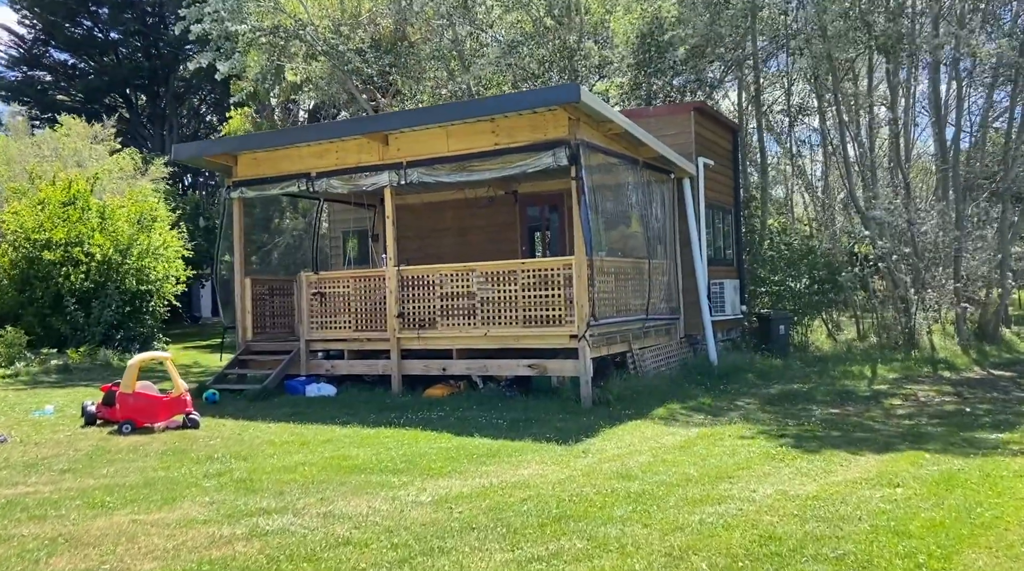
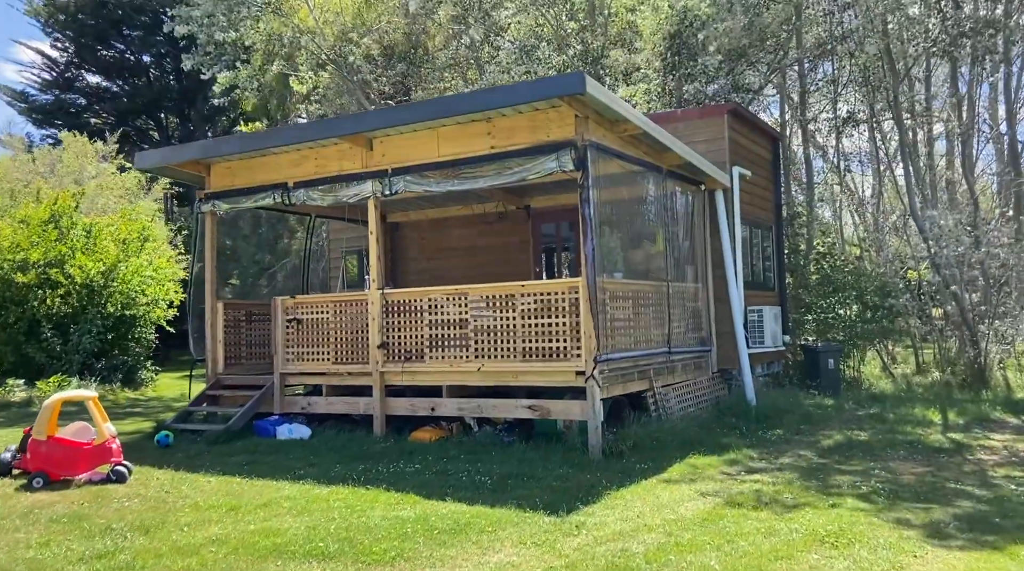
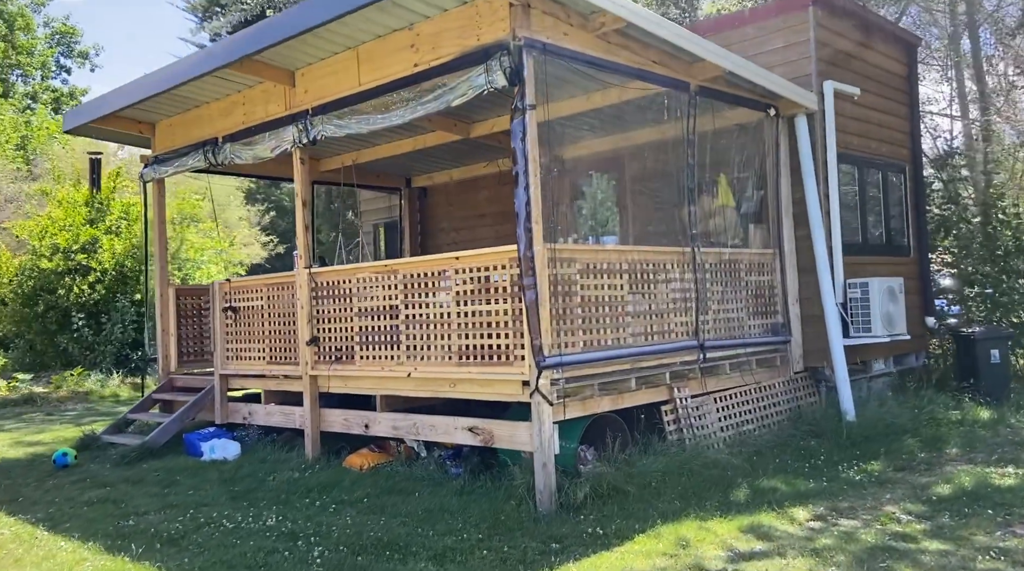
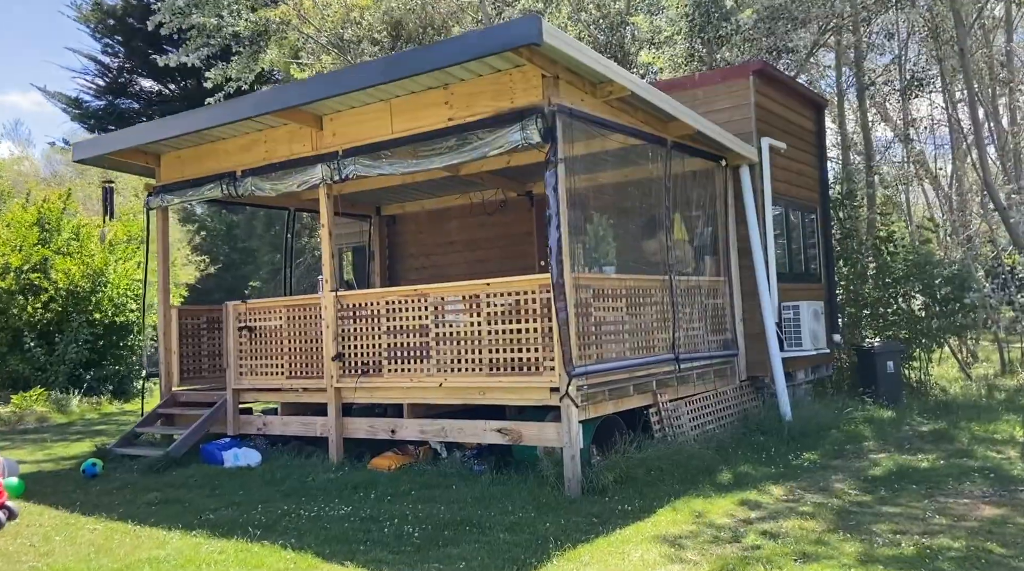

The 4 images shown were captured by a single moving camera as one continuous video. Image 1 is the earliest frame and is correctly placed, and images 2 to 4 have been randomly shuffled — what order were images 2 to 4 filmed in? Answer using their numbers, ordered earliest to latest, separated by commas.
2, 4, 3
